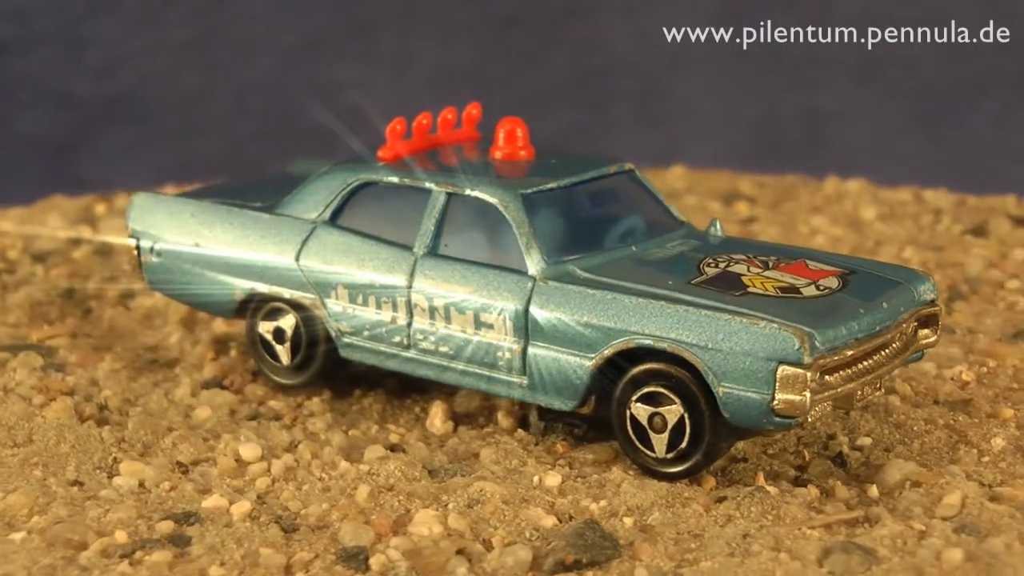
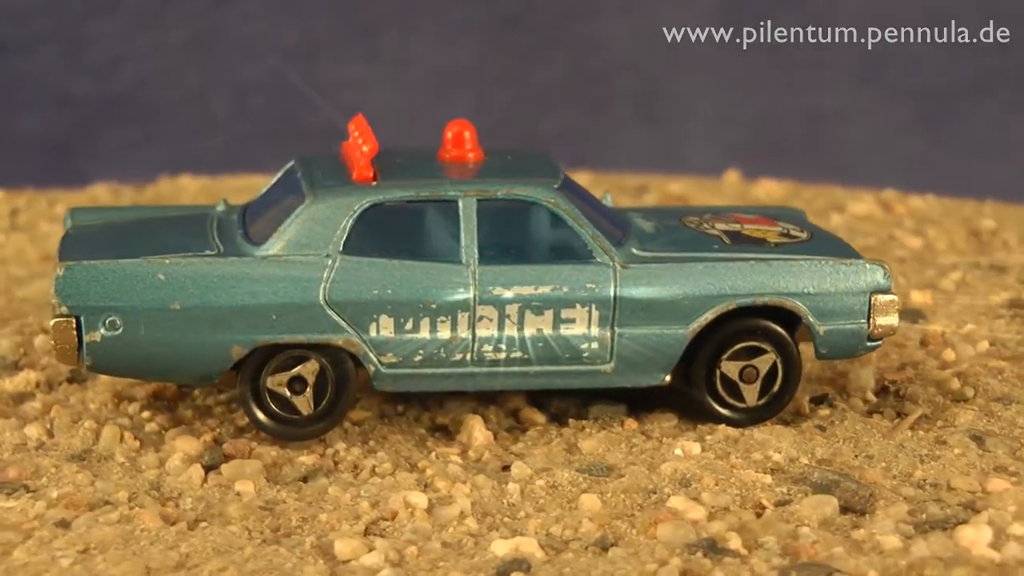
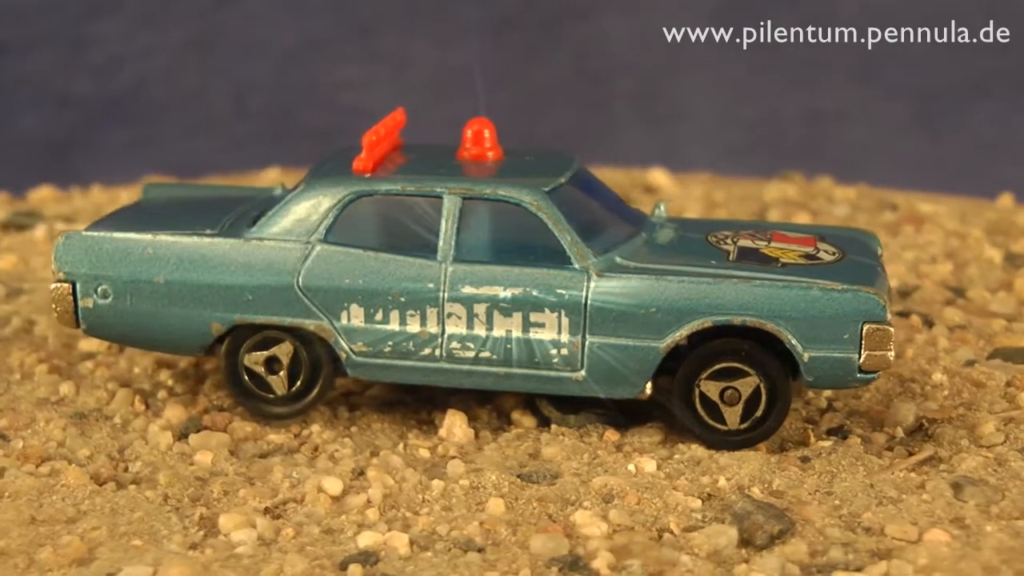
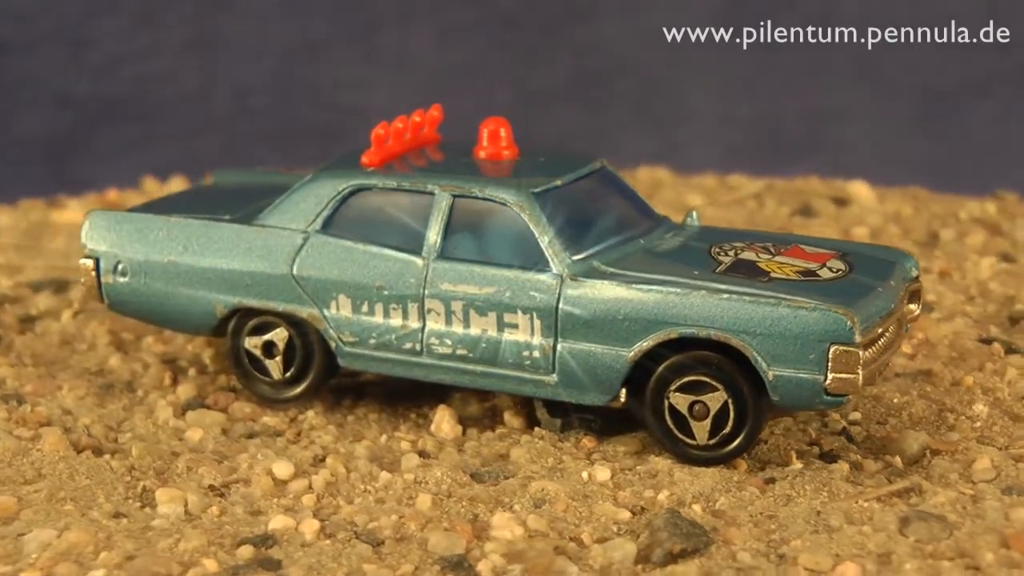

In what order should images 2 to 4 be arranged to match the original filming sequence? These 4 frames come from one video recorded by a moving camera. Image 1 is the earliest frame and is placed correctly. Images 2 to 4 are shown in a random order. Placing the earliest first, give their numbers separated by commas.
4, 3, 2
